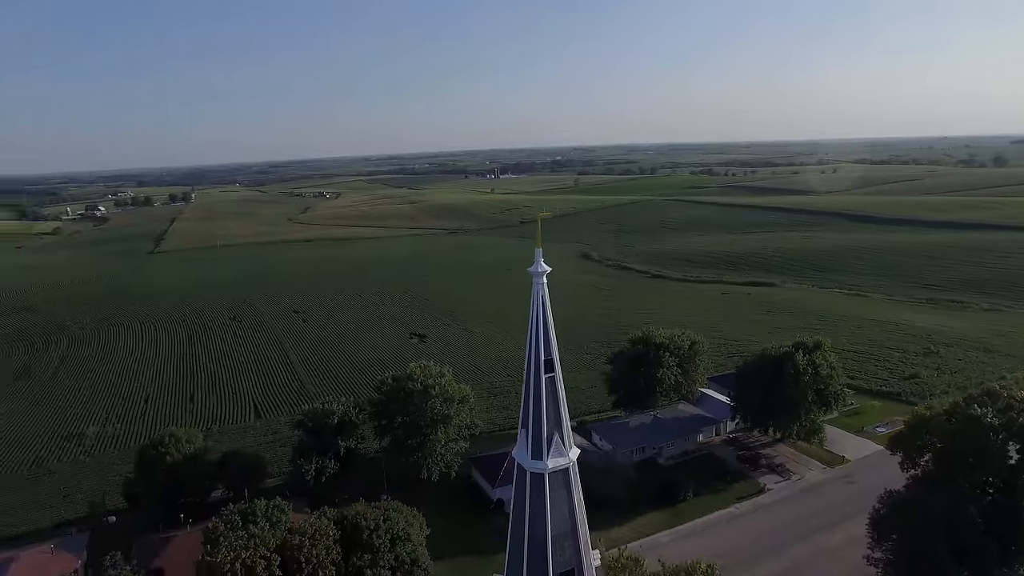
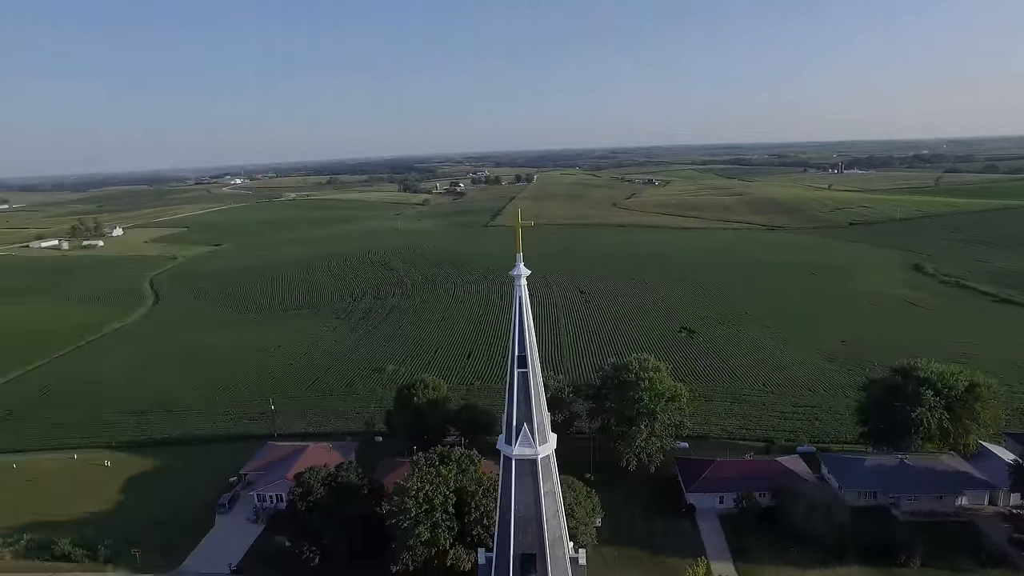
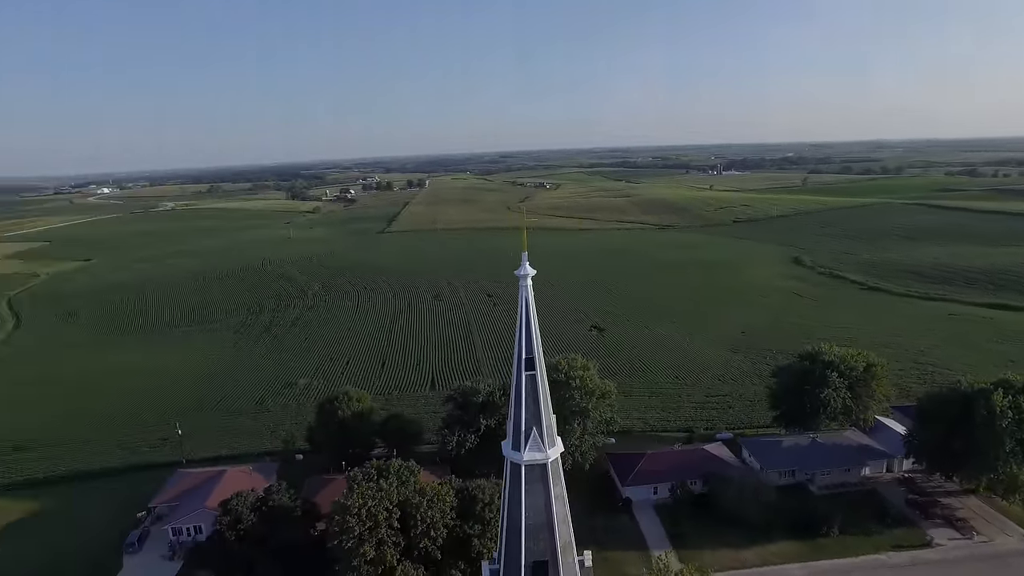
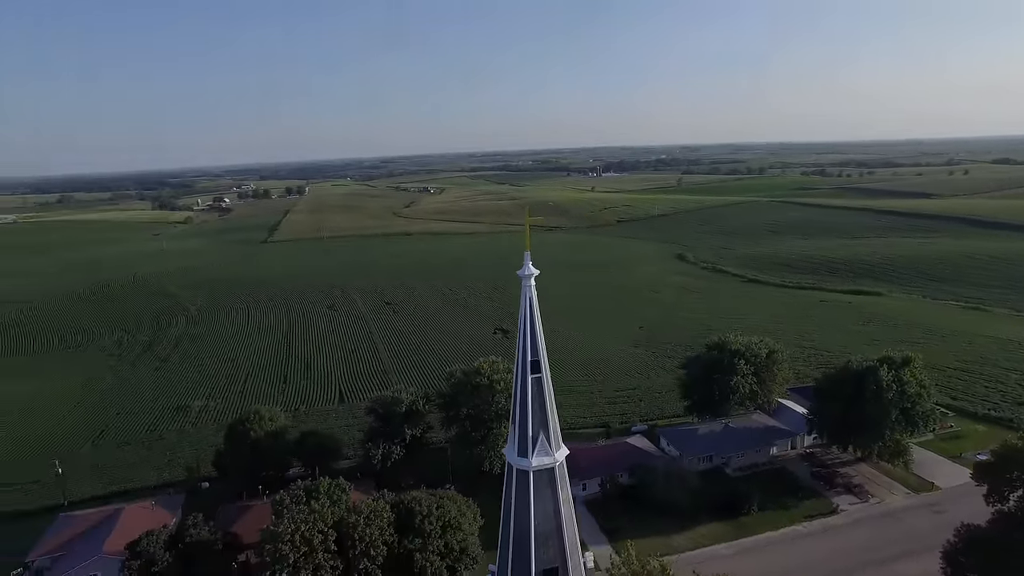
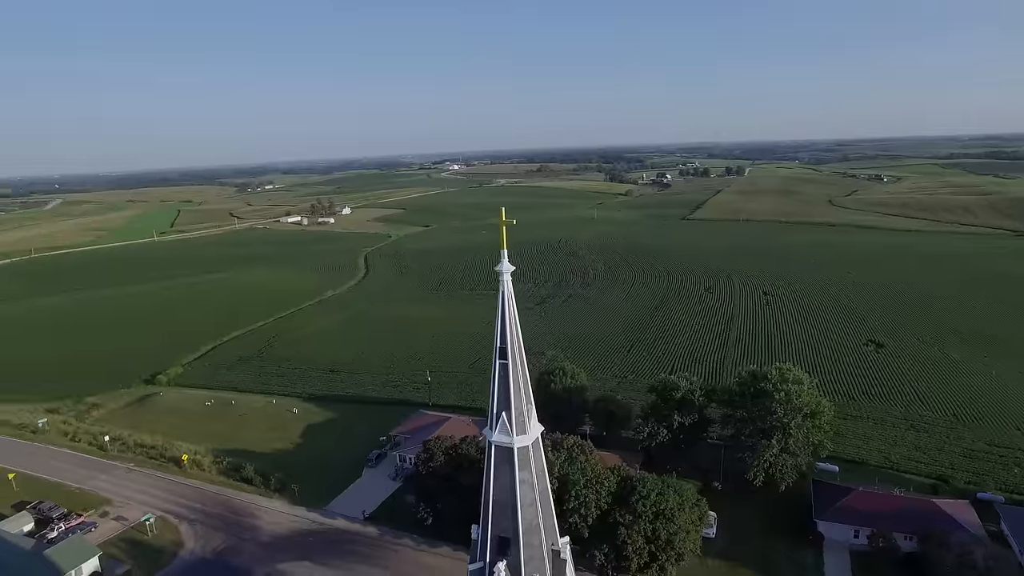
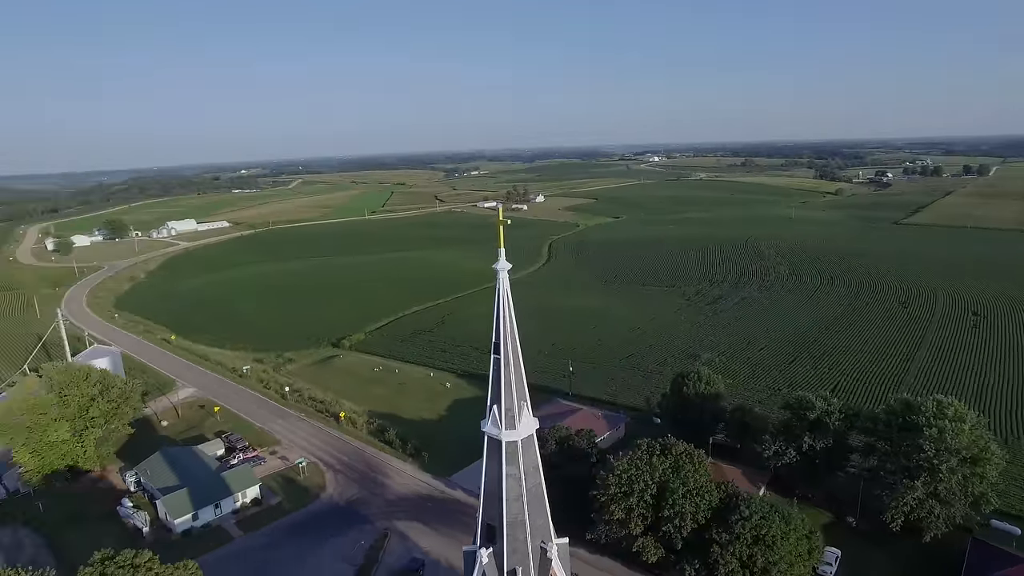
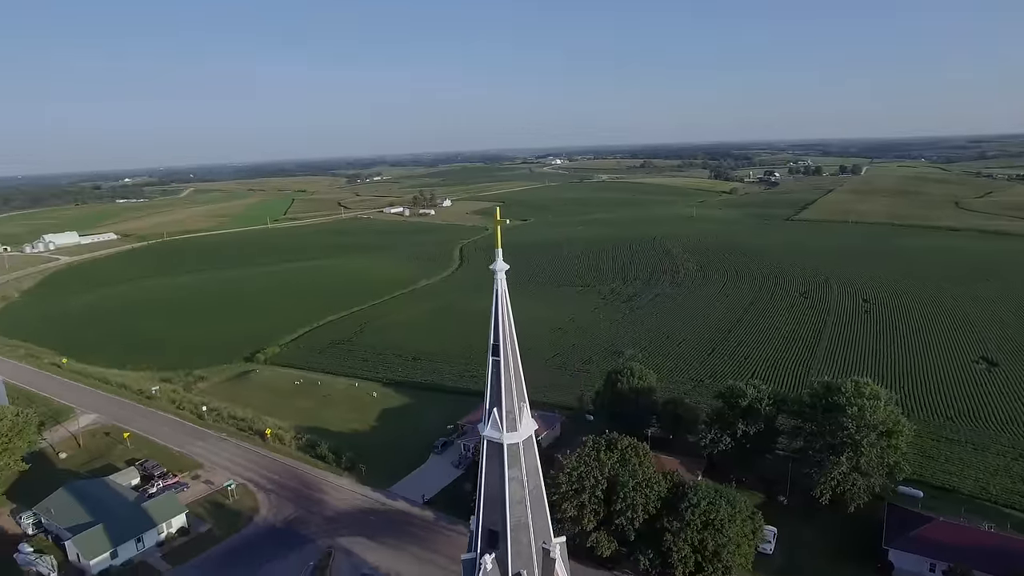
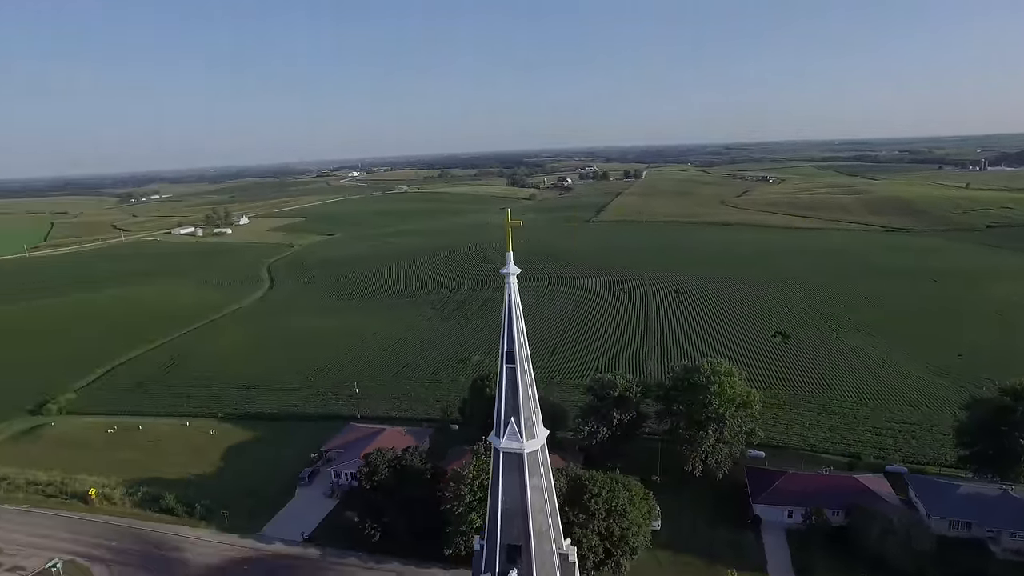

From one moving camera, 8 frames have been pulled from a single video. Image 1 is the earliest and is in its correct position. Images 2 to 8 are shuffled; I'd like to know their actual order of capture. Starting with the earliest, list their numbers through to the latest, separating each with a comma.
4, 3, 2, 8, 5, 7, 6
